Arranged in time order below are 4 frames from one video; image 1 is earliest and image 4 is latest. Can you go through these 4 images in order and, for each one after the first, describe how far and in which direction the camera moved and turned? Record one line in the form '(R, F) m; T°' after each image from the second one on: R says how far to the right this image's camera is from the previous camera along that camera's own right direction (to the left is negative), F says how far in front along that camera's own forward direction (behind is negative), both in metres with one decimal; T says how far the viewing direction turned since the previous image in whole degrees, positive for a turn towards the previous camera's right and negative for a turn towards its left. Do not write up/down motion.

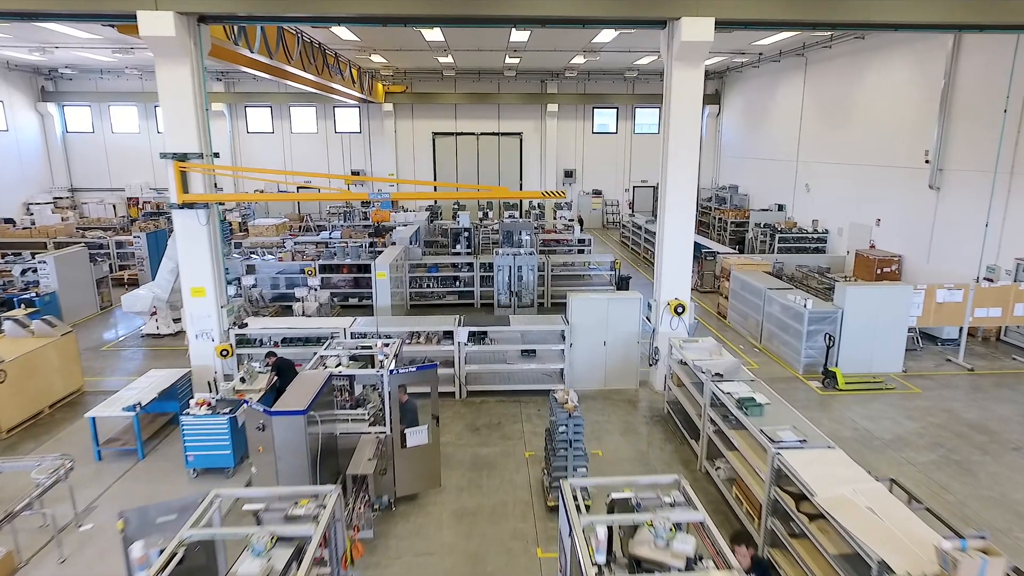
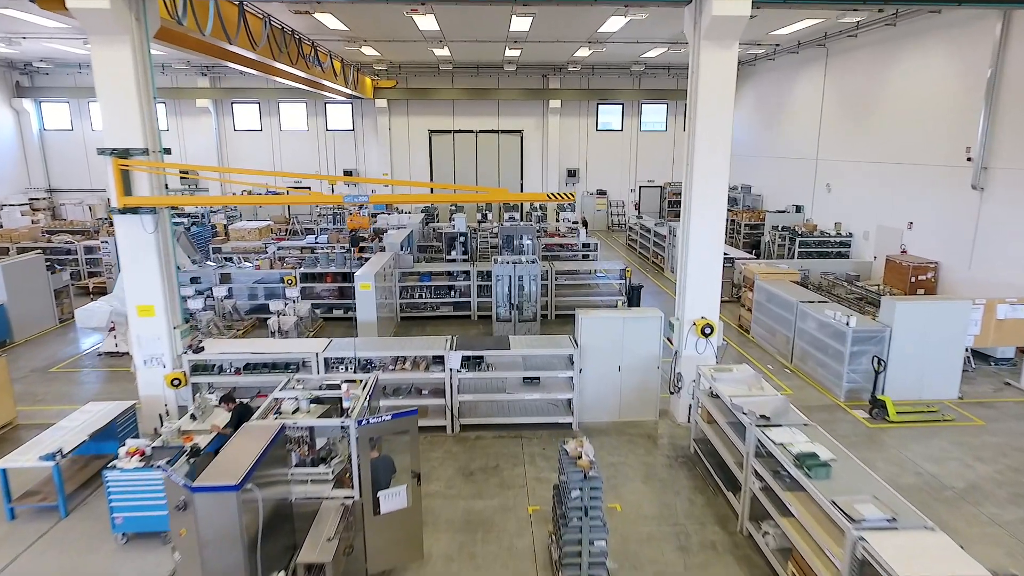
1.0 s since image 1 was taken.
(0.0, +1.0) m; 0°
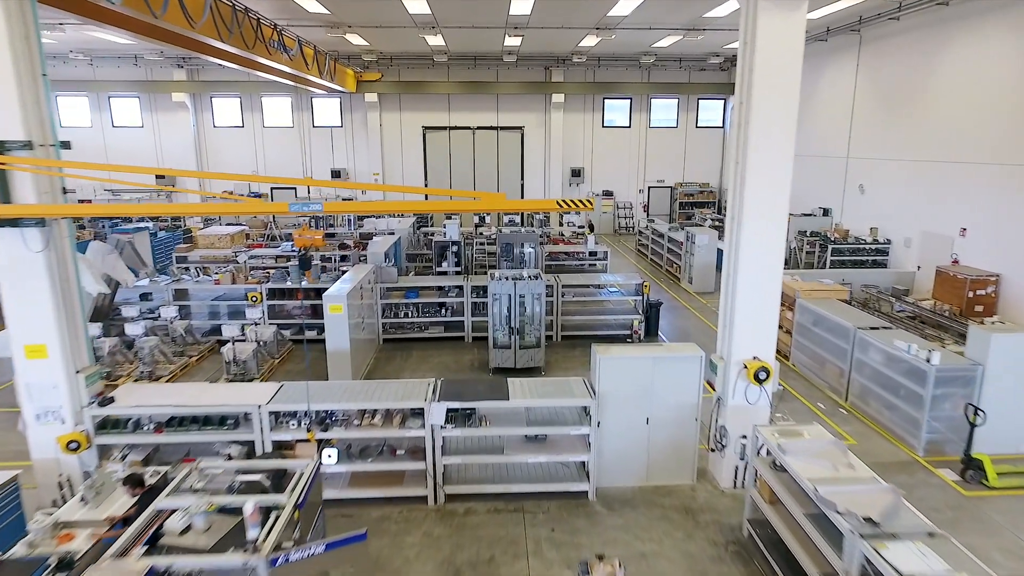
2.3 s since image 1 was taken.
(0.0, +1.3) m; 0°
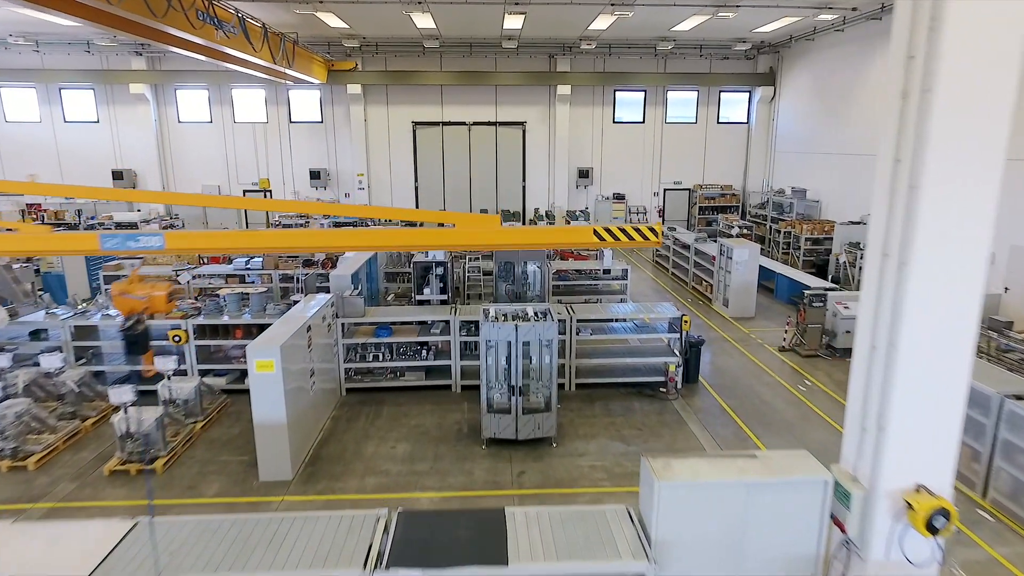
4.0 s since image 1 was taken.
(0.0, +1.9) m; 0°
